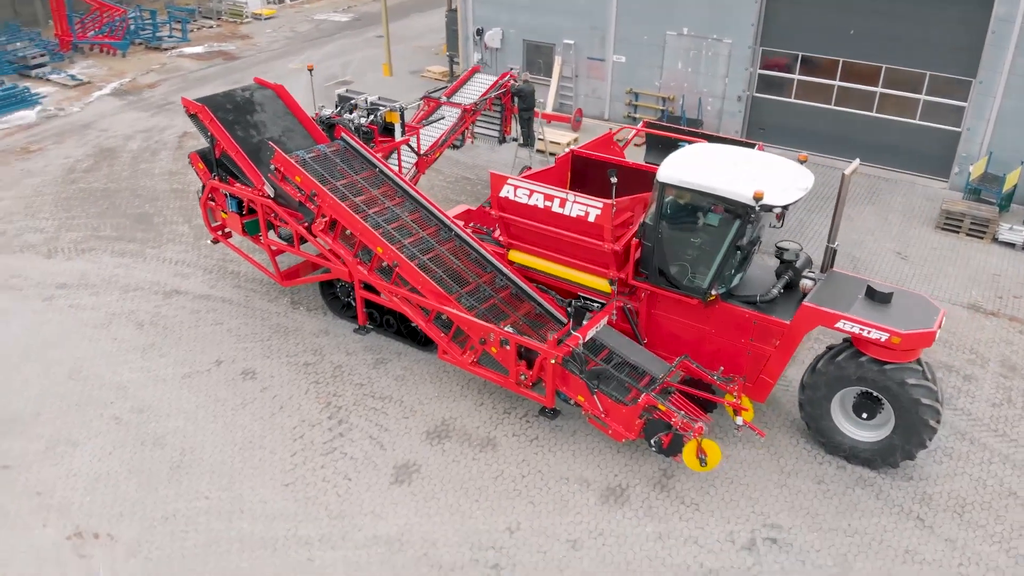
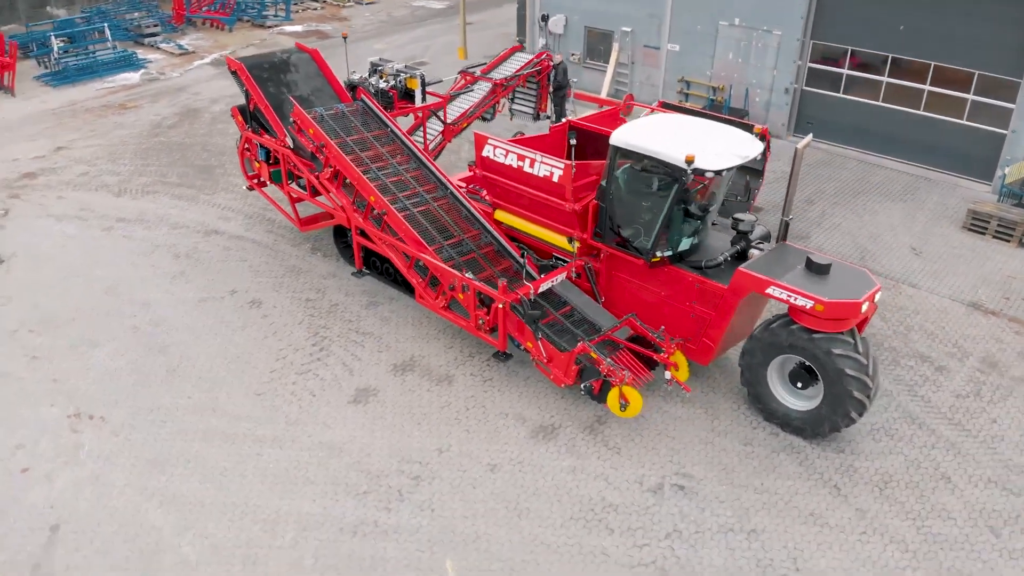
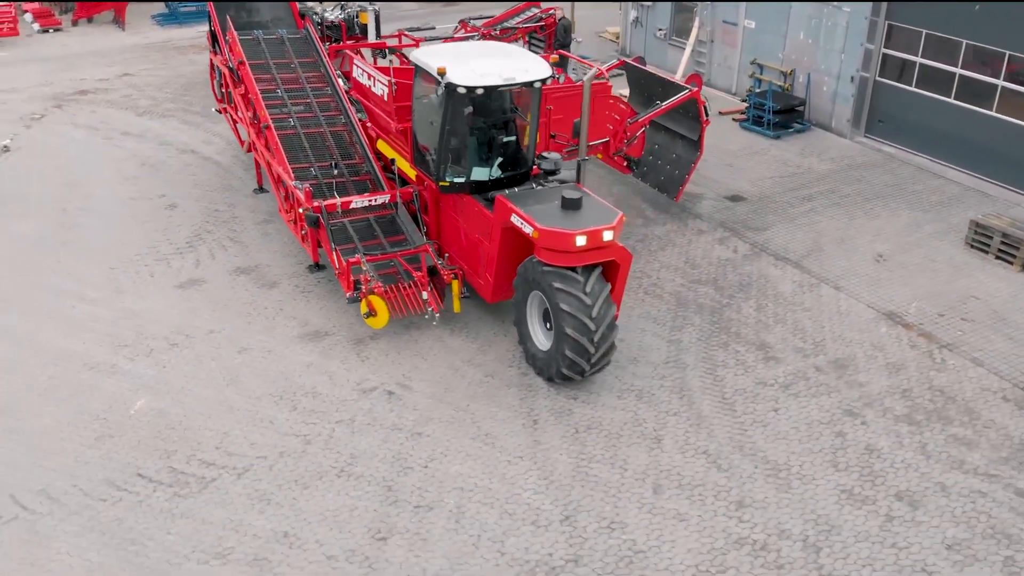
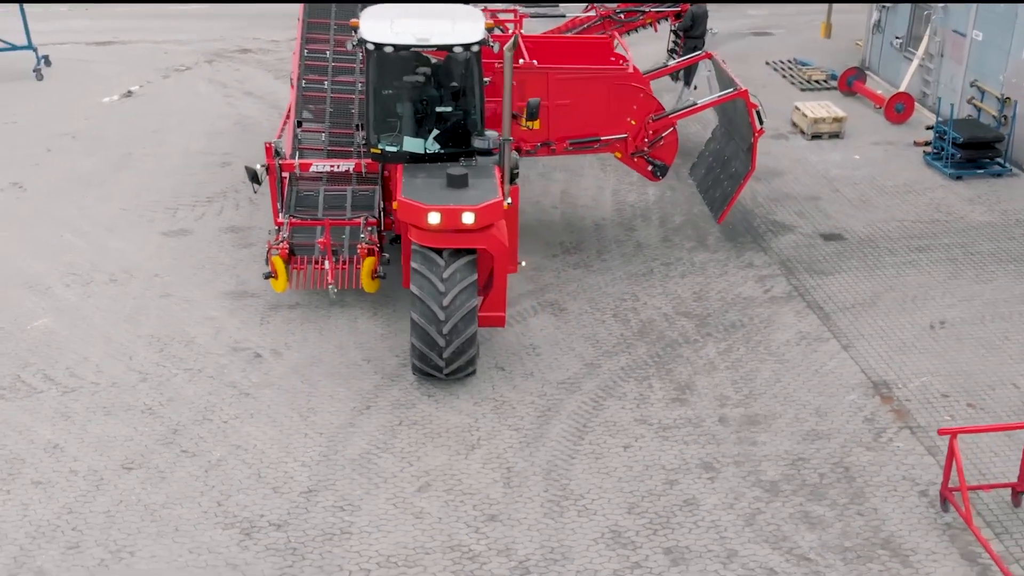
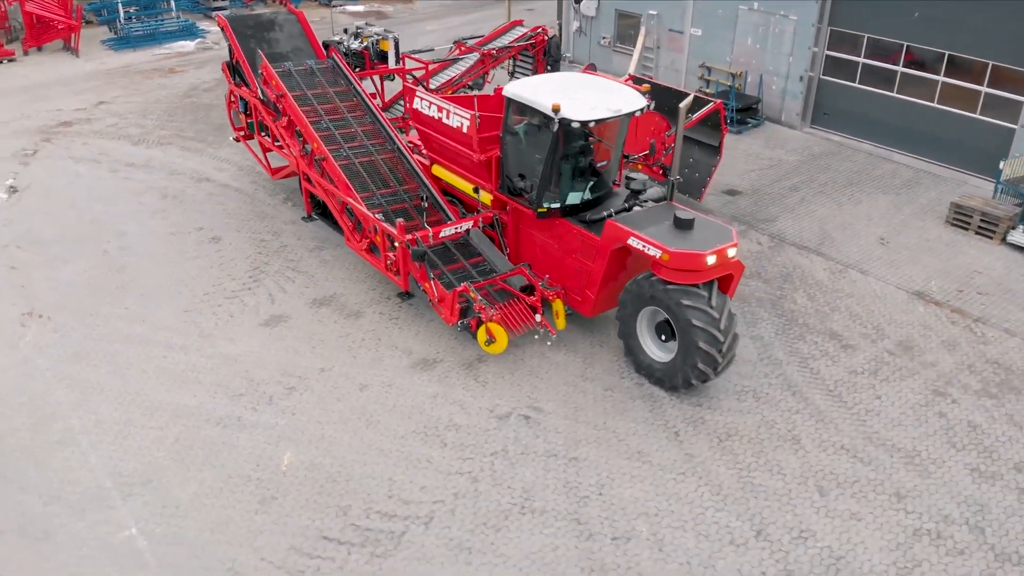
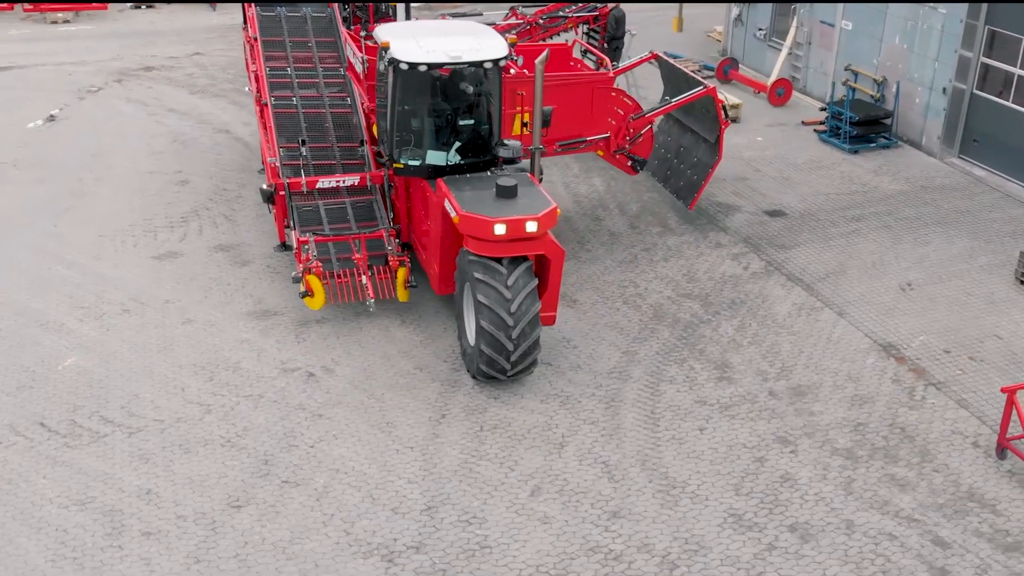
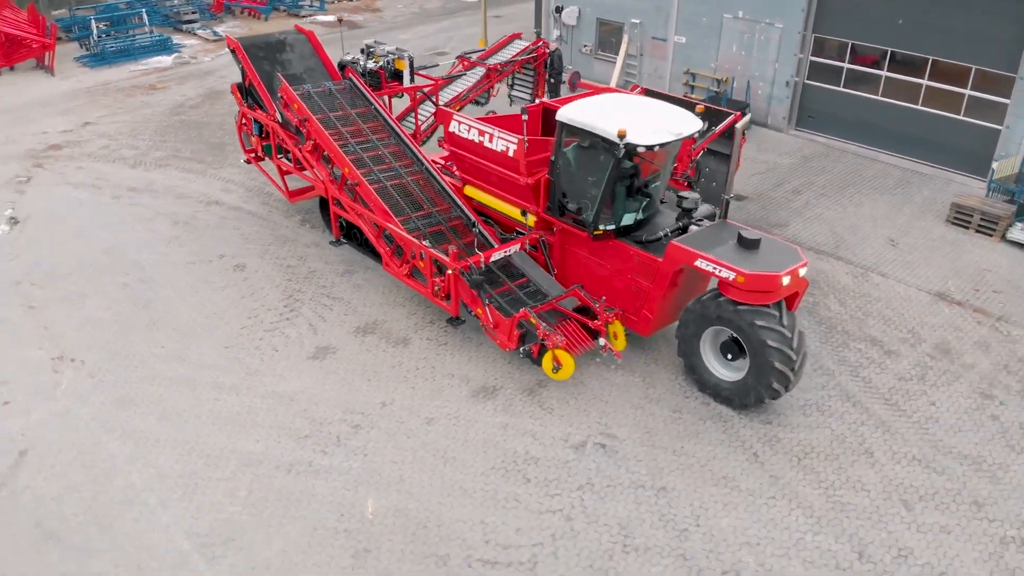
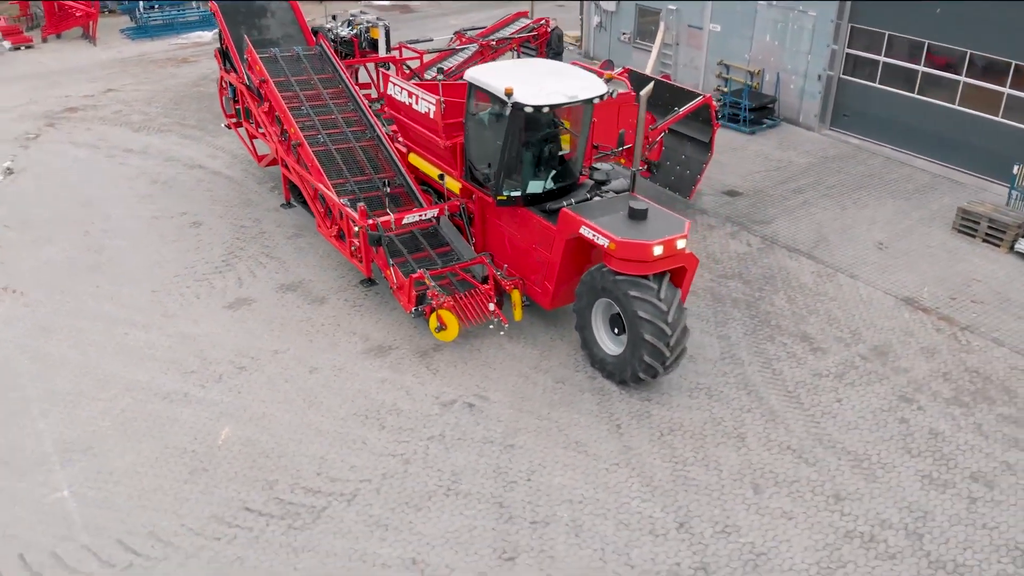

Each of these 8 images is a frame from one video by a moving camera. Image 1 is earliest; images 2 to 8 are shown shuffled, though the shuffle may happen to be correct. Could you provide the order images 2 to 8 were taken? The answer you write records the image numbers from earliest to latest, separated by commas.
2, 7, 5, 8, 3, 6, 4
